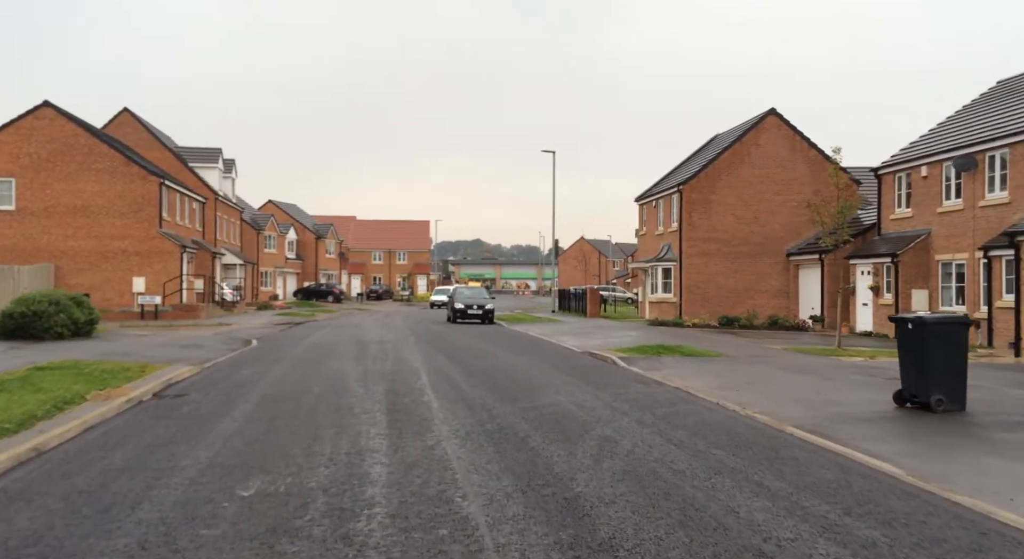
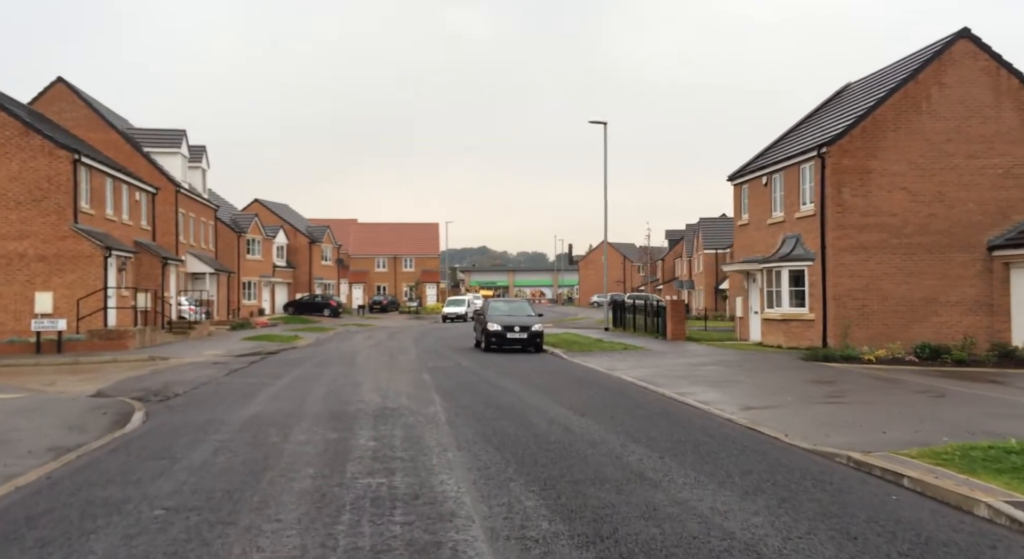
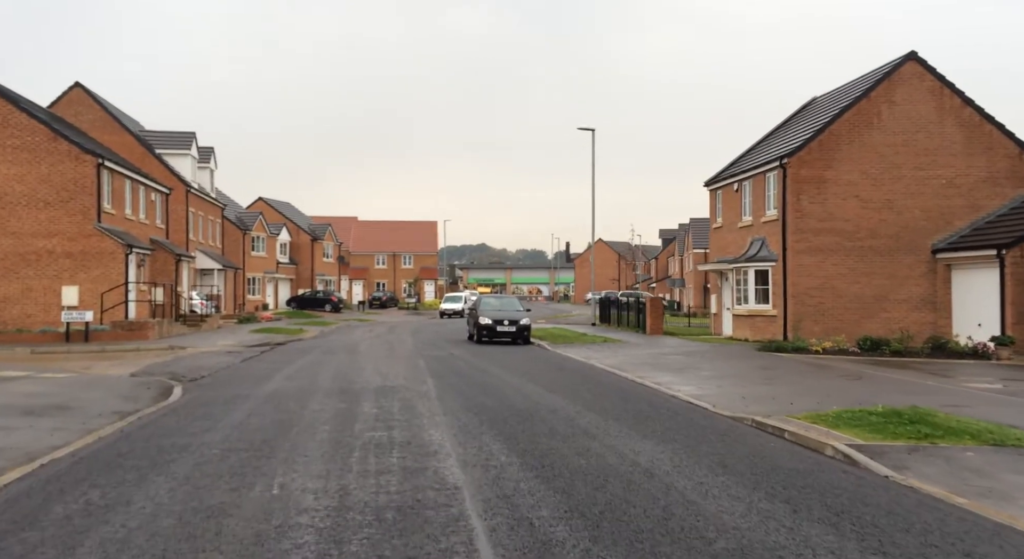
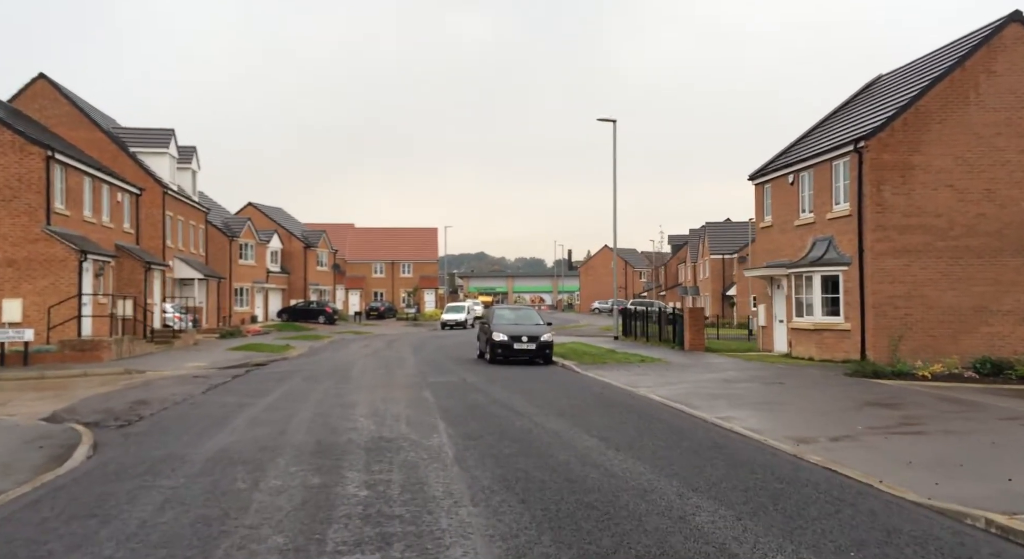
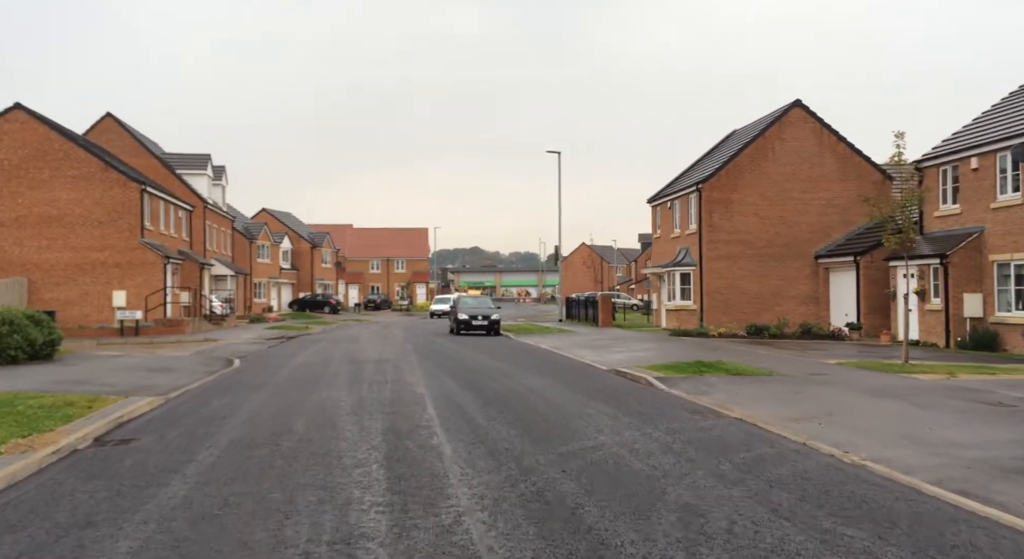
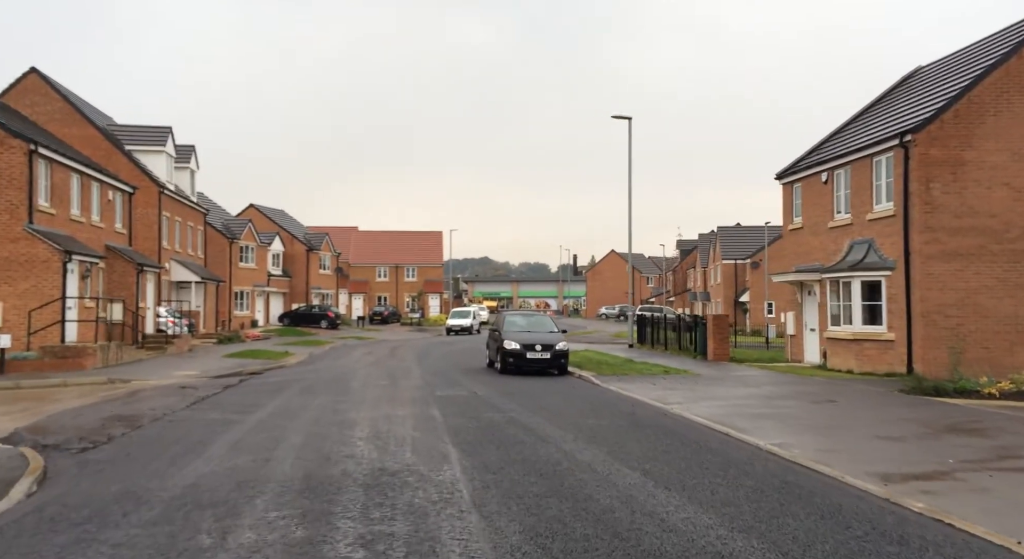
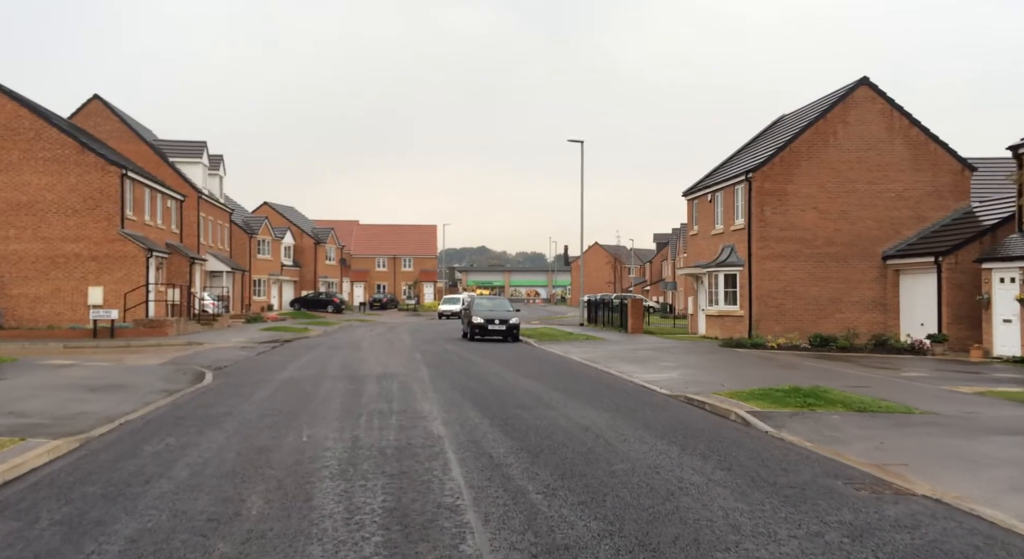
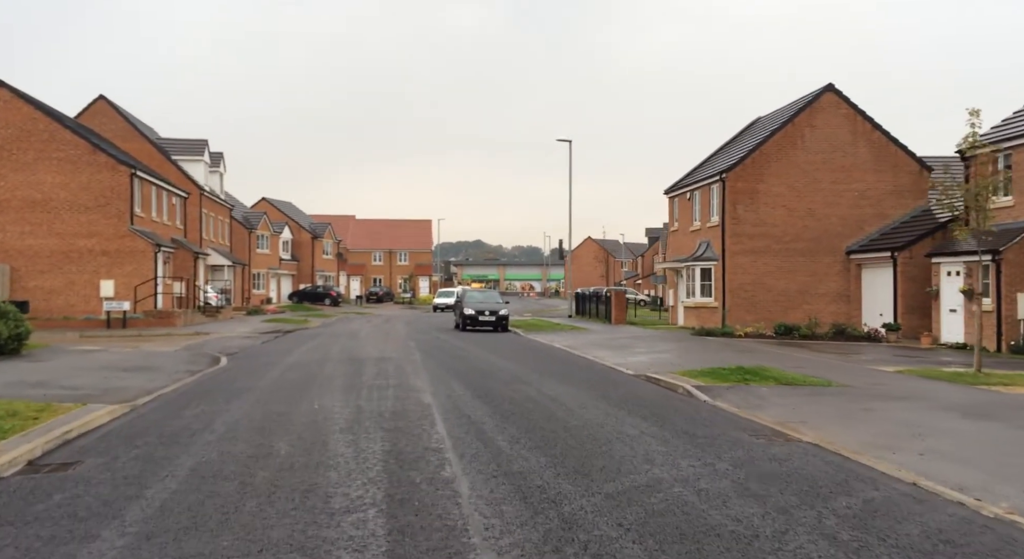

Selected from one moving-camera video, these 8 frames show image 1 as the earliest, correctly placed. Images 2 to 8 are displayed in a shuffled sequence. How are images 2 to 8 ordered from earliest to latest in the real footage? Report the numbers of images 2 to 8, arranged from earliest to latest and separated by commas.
5, 8, 7, 3, 2, 4, 6
